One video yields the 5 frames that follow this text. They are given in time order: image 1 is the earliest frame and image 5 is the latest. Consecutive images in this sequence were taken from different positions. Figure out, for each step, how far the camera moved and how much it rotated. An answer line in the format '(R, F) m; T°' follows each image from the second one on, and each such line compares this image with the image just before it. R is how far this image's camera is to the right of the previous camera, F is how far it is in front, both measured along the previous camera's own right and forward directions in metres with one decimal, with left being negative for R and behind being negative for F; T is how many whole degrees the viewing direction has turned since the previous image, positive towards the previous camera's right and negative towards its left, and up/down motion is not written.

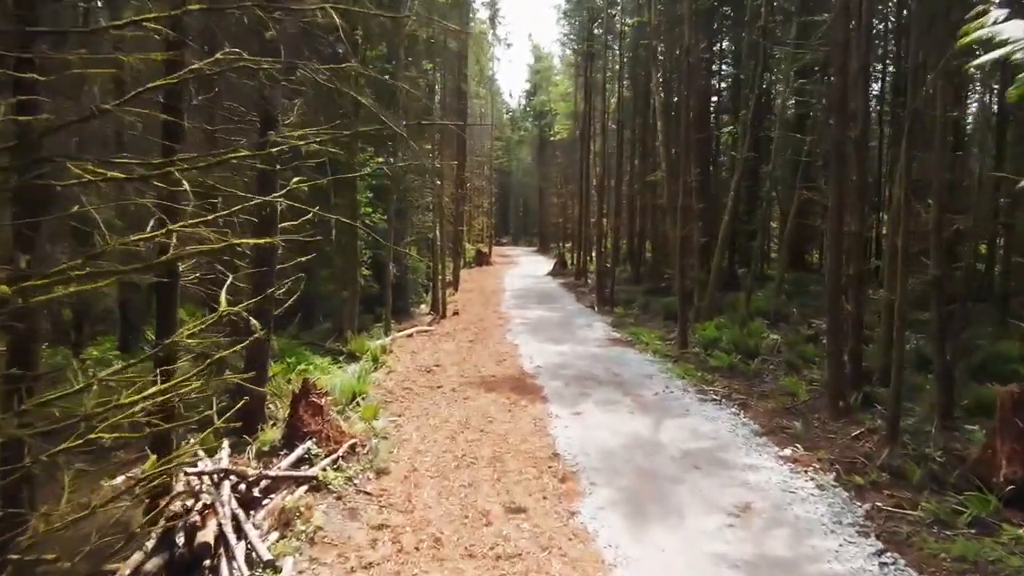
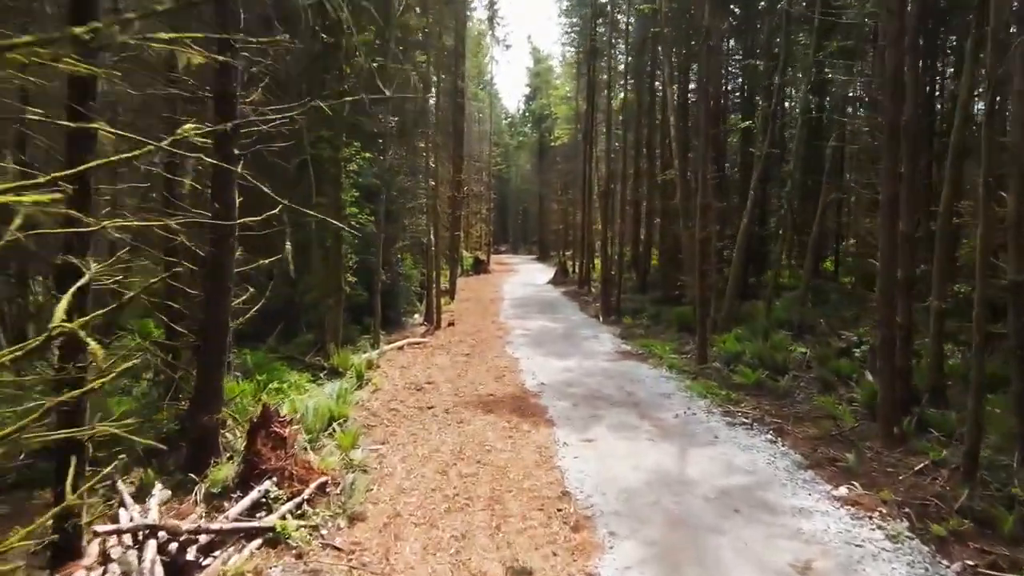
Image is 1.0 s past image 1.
(0.0, +1.3) m; 0°
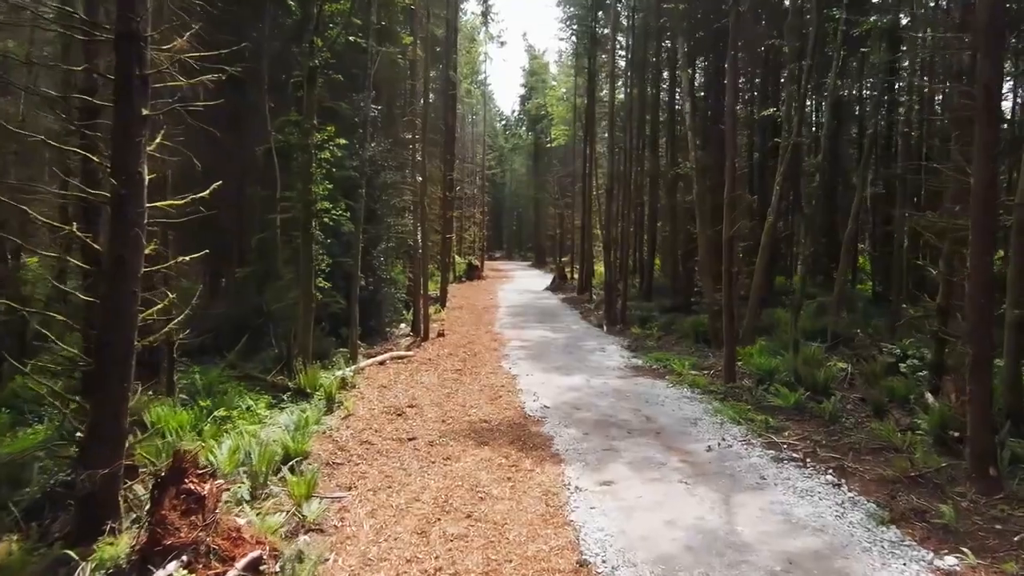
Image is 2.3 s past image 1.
(0.0, +1.8) m; +1°
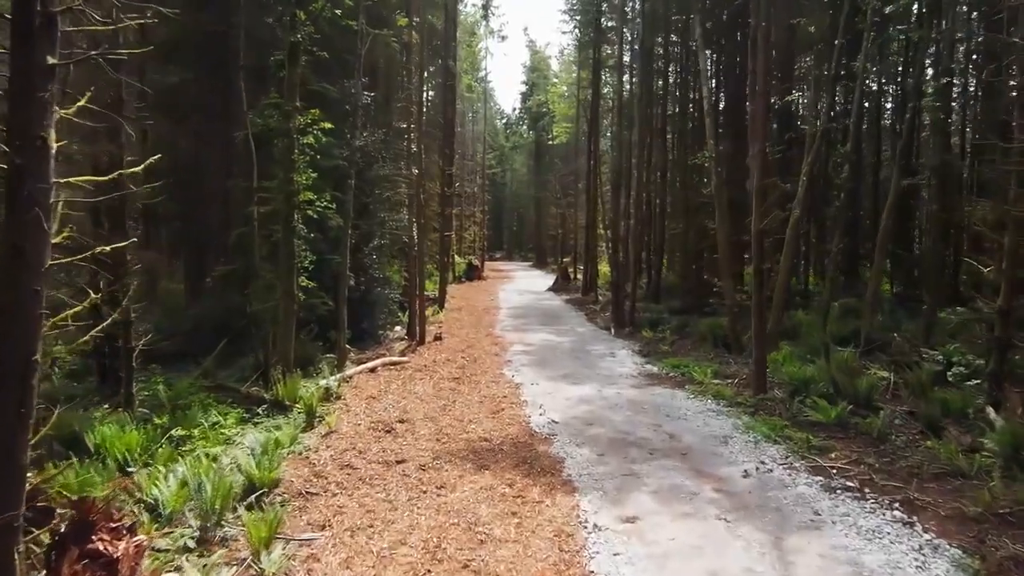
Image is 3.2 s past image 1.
(0.0, +1.2) m; 0°
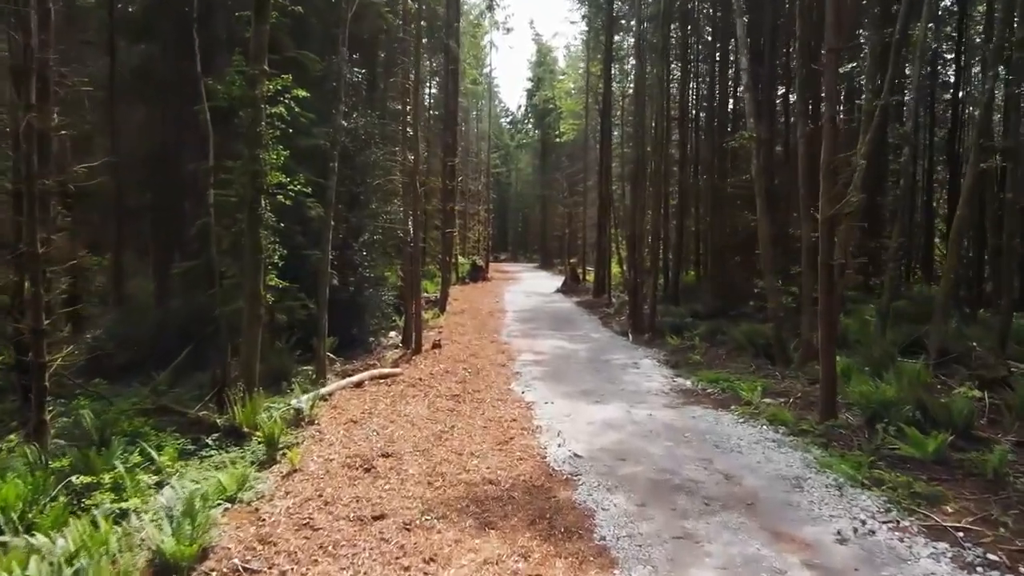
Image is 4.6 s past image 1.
(-0.1, +1.8) m; 0°
